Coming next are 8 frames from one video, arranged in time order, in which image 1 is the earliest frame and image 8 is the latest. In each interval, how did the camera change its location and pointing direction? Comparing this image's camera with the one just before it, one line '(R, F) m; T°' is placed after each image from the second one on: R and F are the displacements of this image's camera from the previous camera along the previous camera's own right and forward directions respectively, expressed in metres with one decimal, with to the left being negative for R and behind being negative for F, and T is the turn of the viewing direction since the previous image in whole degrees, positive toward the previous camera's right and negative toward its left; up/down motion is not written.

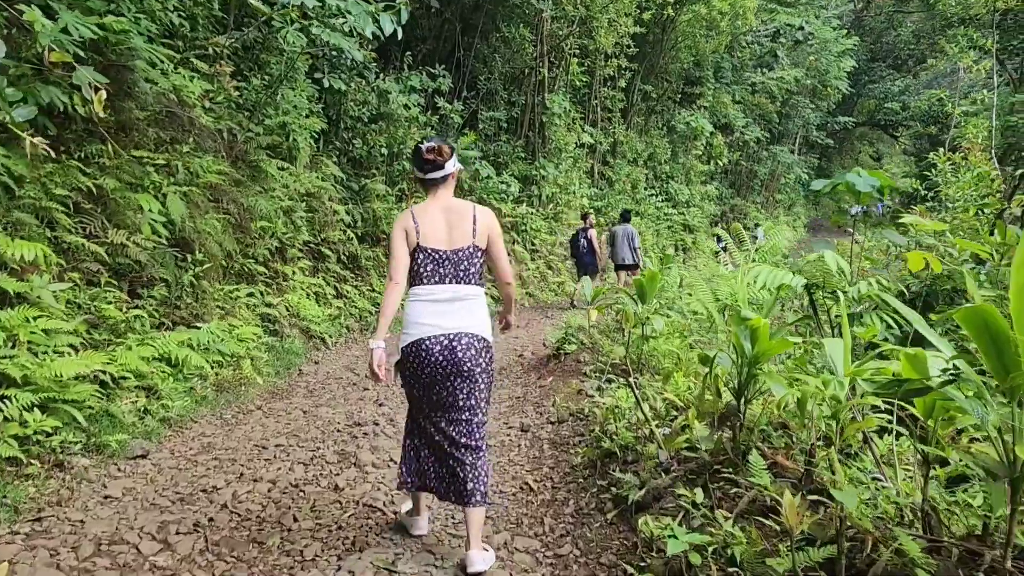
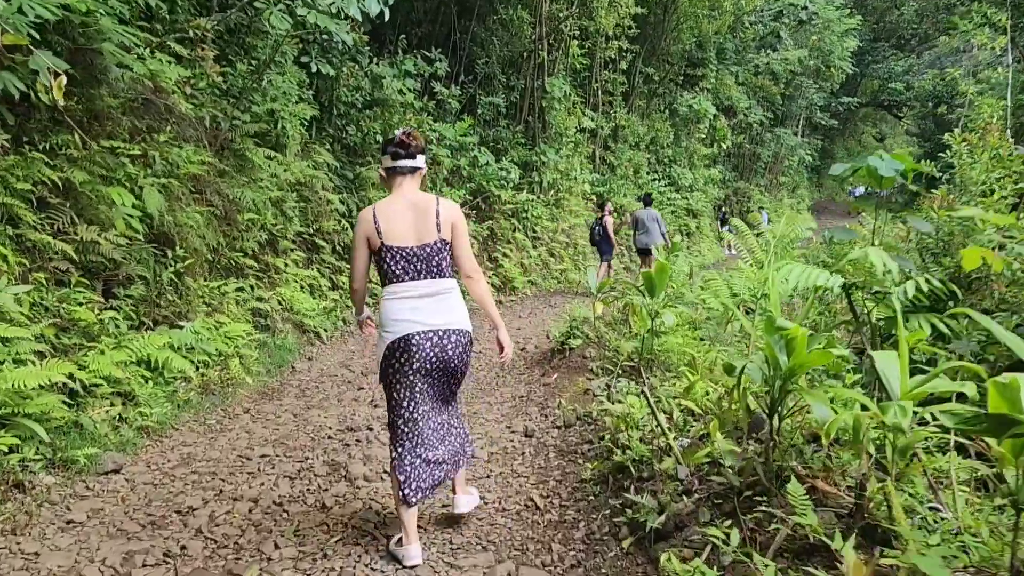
(0.0, +0.3) m; 0°
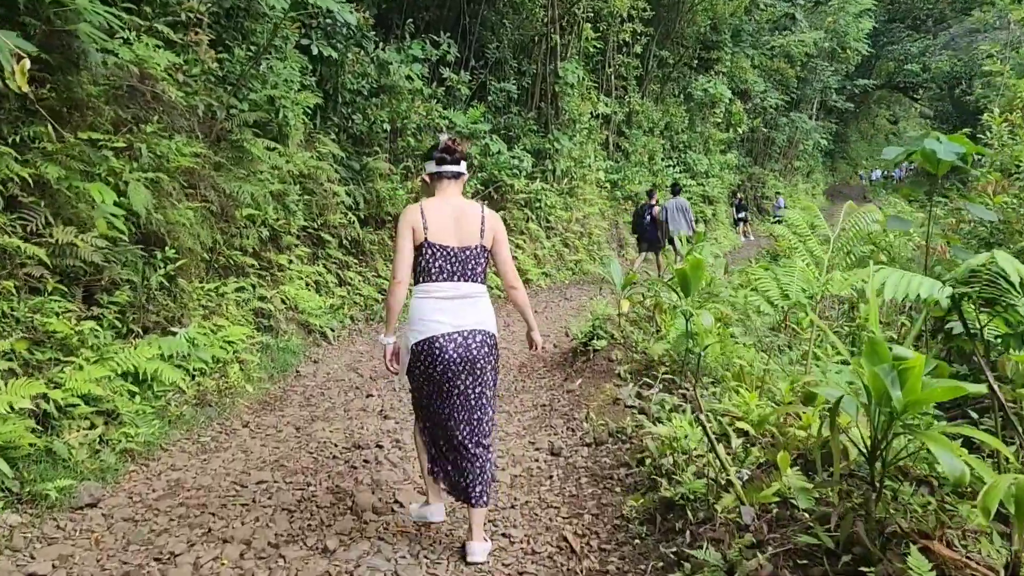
(-0.1, +0.4) m; -1°
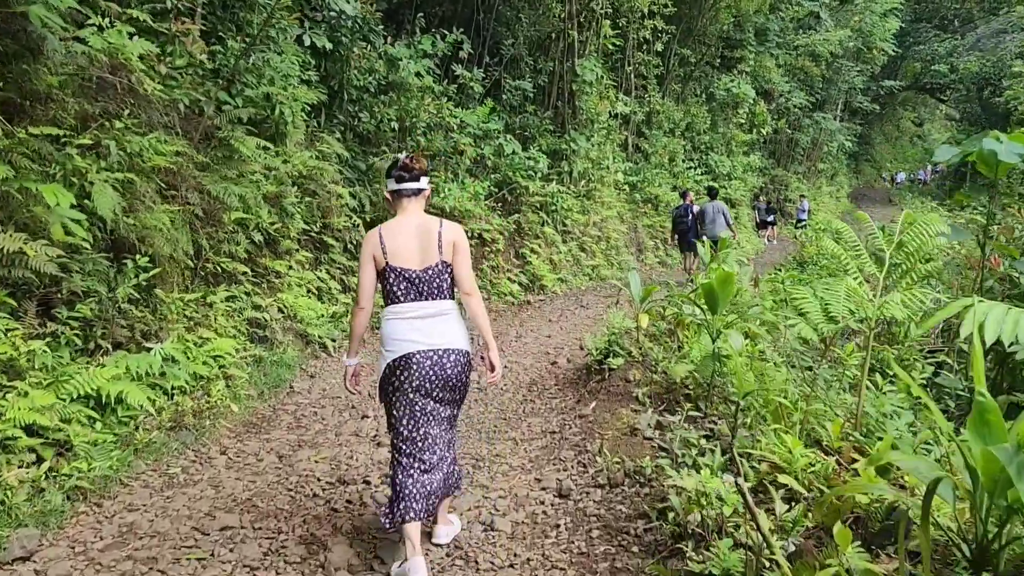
(+0.1, +0.5) m; -1°
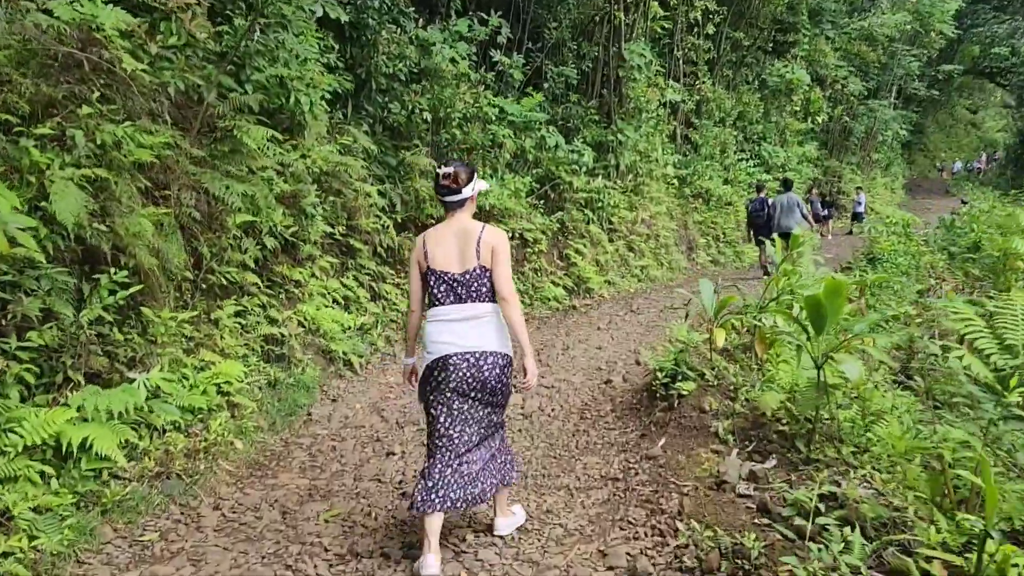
(0.0, +0.8) m; -3°
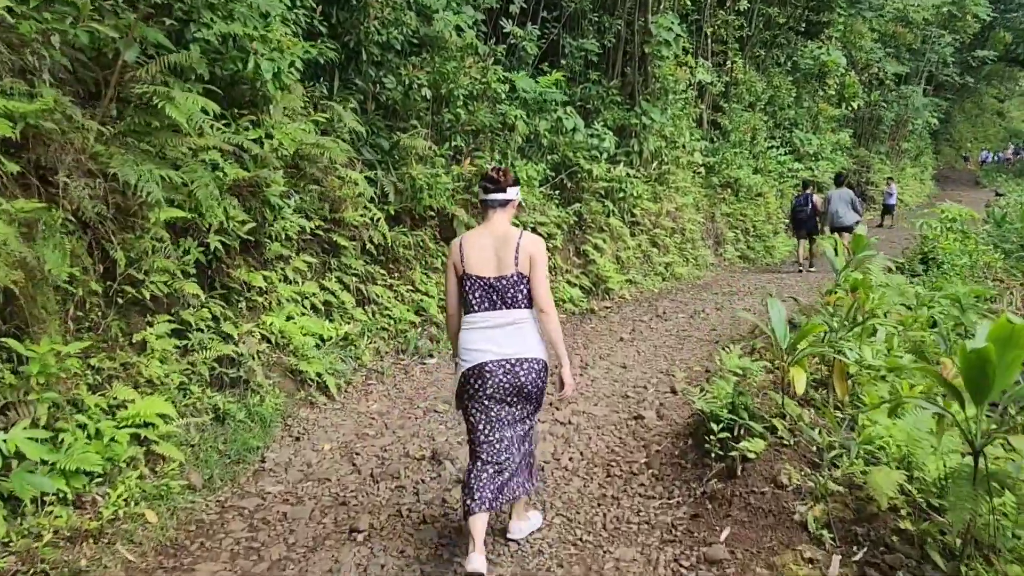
(0.0, +1.1) m; -1°
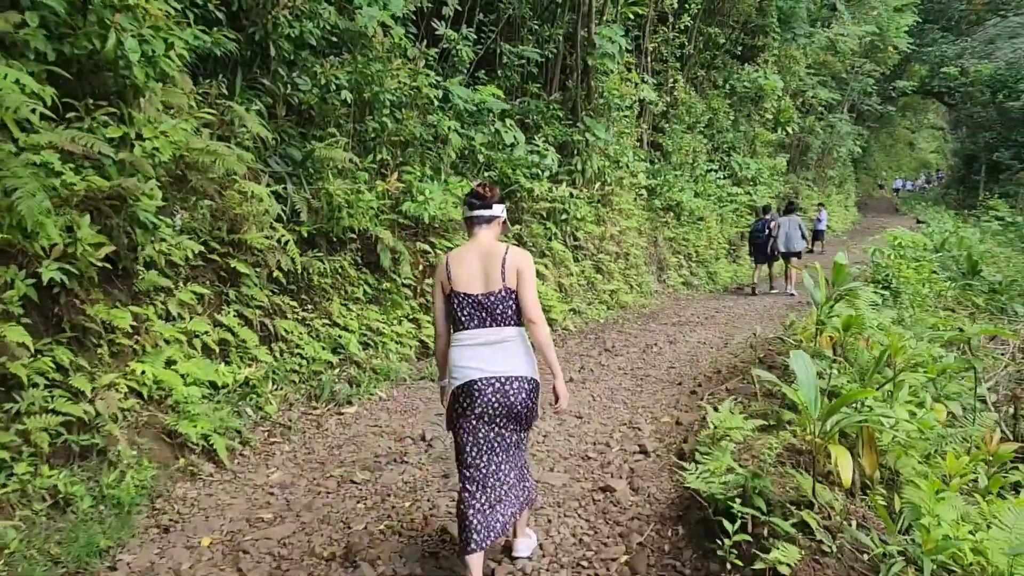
(0.0, +0.9) m; +5°
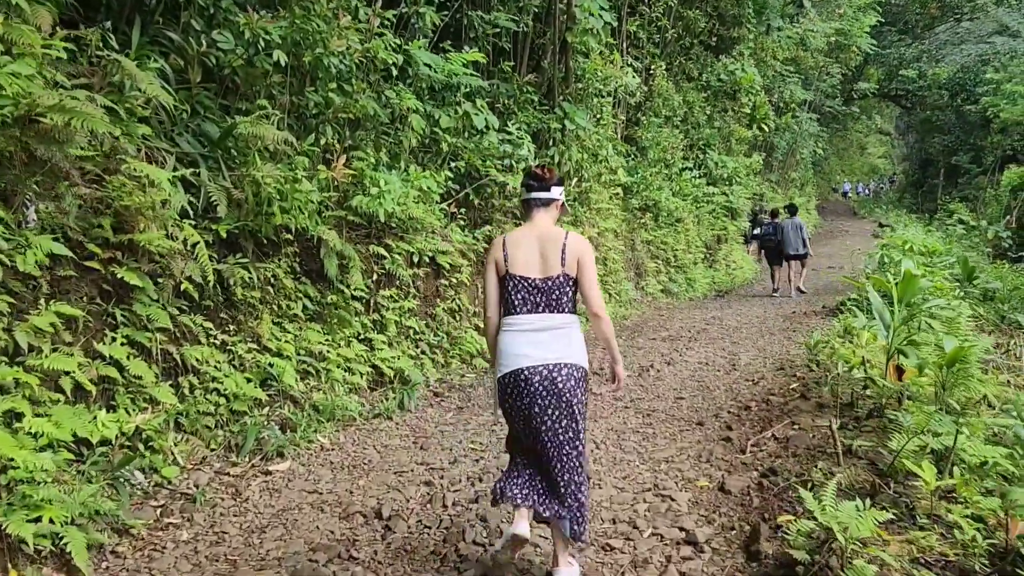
(-0.2, +1.3) m; +3°
